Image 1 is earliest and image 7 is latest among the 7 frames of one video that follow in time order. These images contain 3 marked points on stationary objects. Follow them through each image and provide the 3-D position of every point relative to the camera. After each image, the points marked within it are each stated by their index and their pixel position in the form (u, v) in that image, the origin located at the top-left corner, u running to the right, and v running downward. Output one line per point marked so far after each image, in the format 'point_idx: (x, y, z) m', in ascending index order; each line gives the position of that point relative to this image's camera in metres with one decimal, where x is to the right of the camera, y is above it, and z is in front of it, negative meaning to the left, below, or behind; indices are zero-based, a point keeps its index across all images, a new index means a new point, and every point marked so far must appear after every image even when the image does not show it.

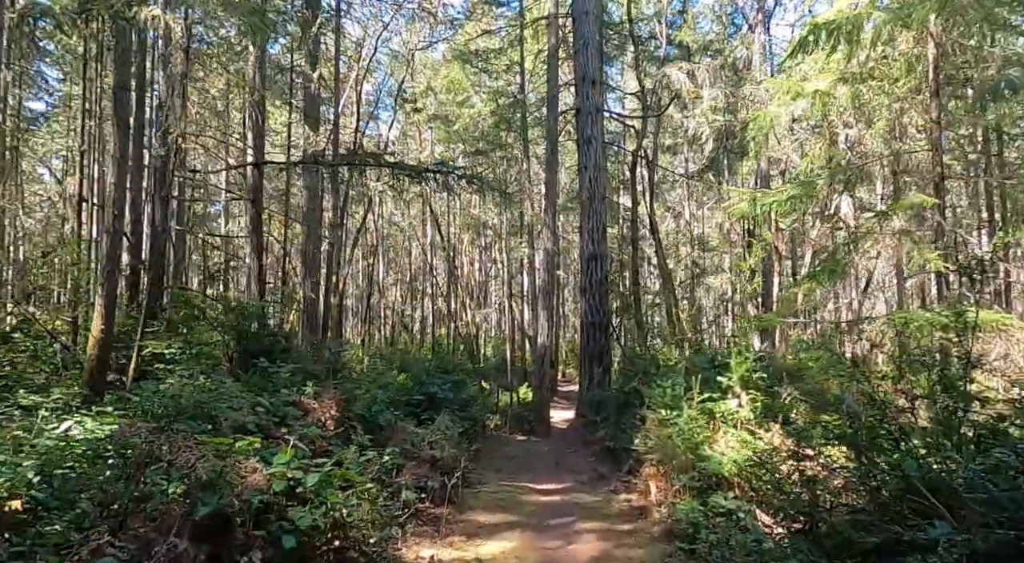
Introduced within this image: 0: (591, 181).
0: (+1.1, +1.4, +9.3) m
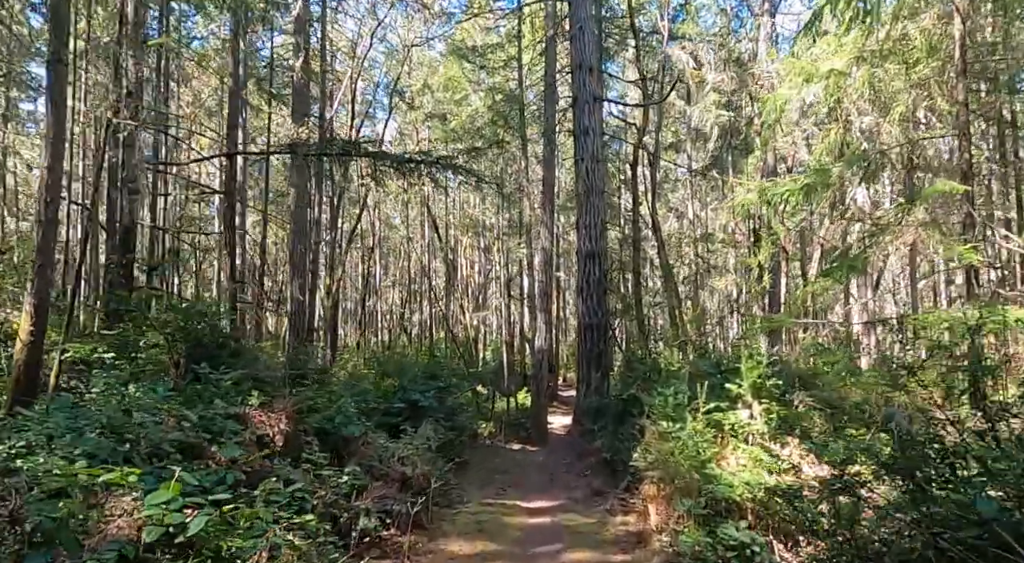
0: (+1.0, +1.4, +8.7) m
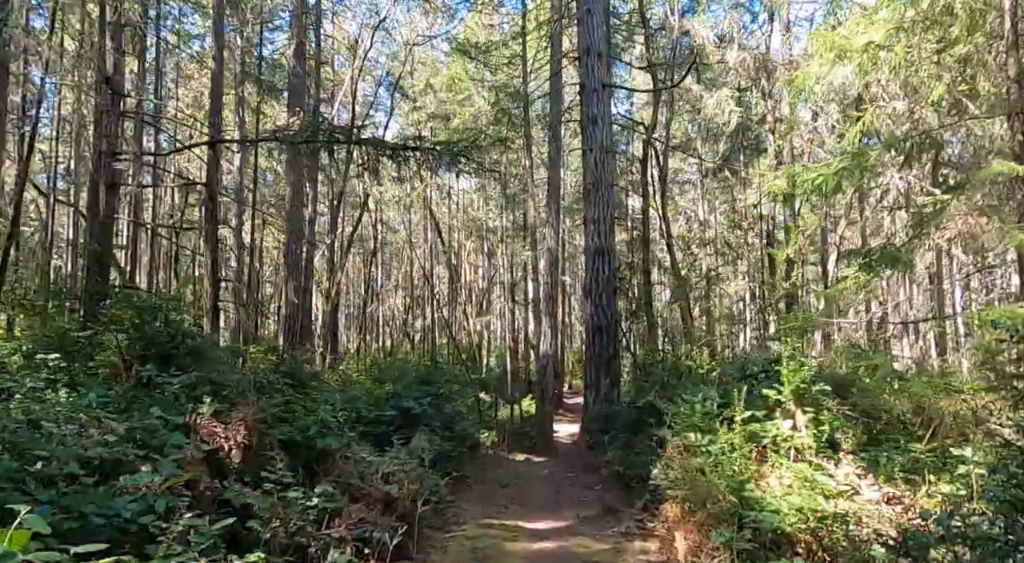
0: (+1.0, +1.4, +8.2) m
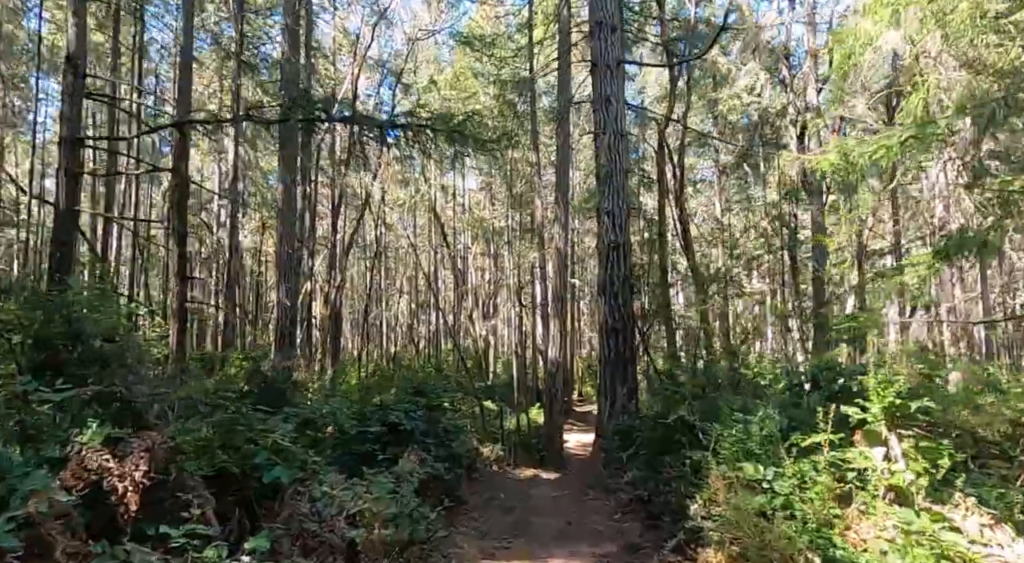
0: (+1.1, +1.4, +7.4) m
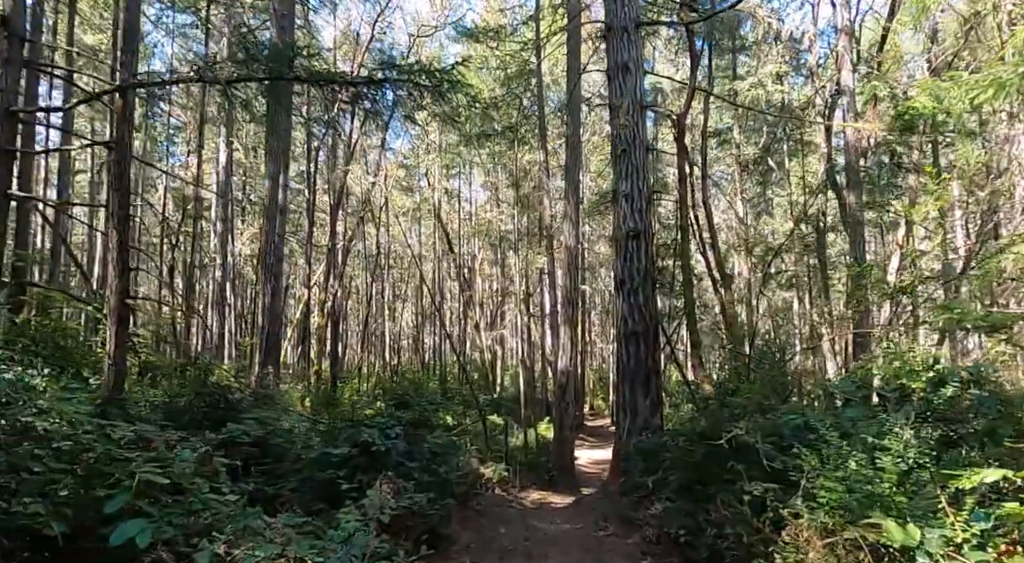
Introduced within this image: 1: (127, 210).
0: (+1.1, +1.5, +6.4) m
1: (-3.0, +0.6, +5.4) m
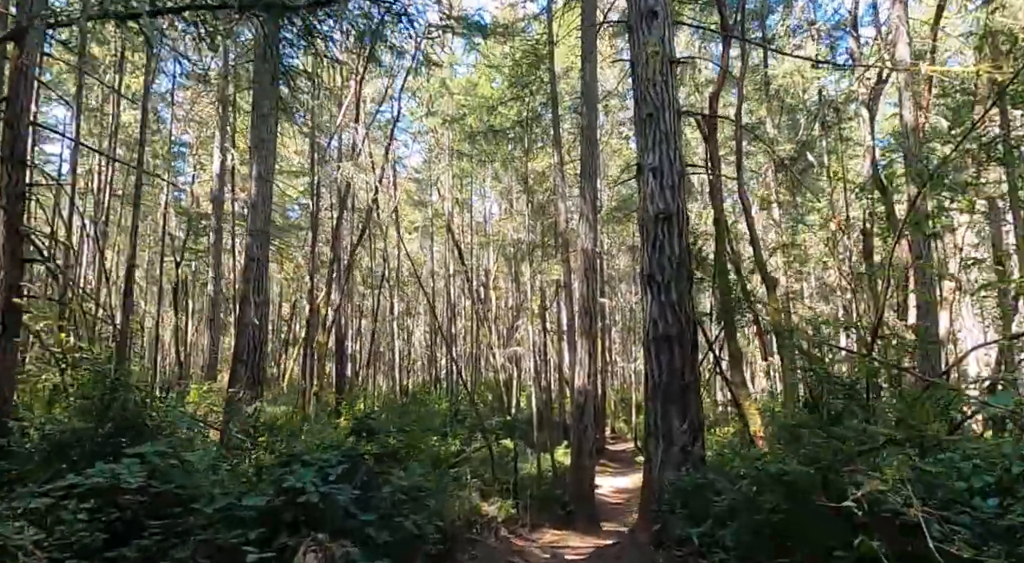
0: (+1.1, +1.5, +5.2) m
1: (-3.0, +0.6, +4.3) m
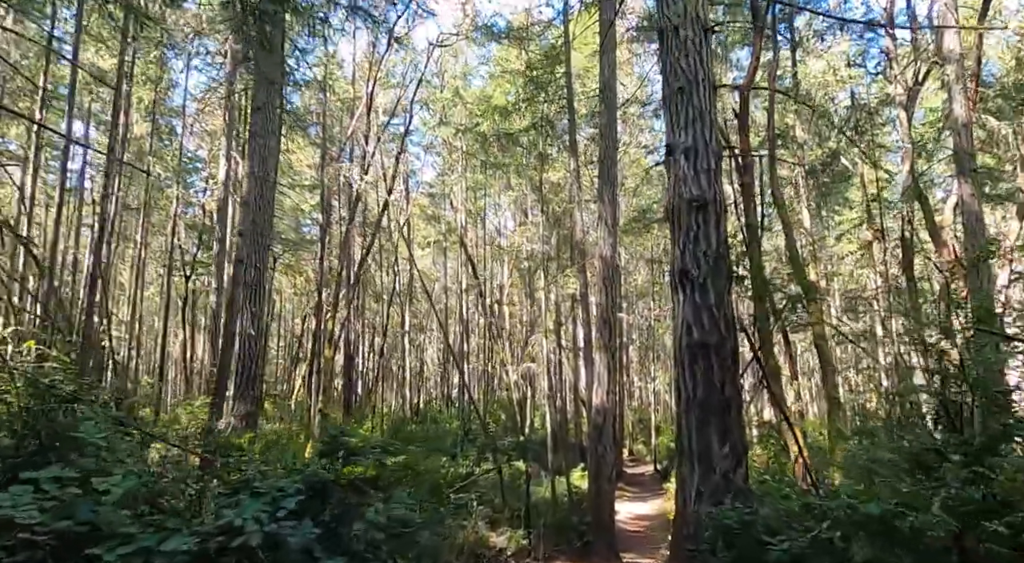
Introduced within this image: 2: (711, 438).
0: (+1.2, +1.5, +4.6) m
1: (-2.9, +0.6, +3.7) m
2: (+1.2, -1.0, +4.2) m
